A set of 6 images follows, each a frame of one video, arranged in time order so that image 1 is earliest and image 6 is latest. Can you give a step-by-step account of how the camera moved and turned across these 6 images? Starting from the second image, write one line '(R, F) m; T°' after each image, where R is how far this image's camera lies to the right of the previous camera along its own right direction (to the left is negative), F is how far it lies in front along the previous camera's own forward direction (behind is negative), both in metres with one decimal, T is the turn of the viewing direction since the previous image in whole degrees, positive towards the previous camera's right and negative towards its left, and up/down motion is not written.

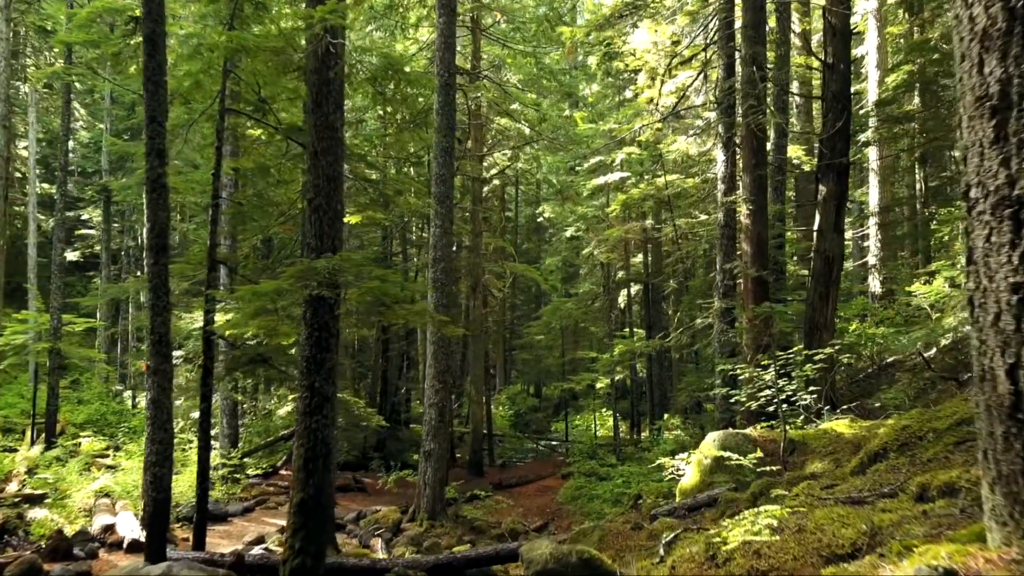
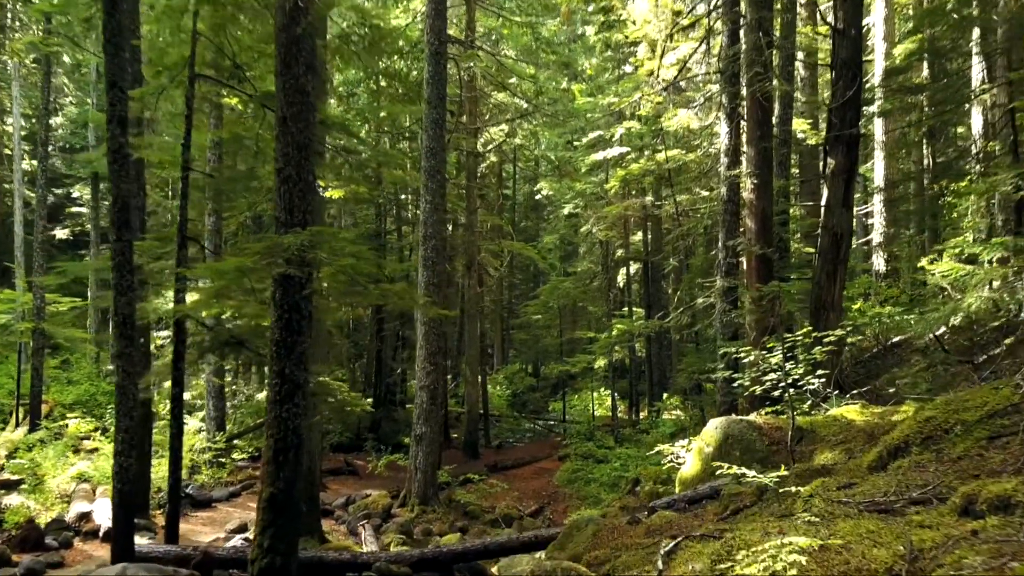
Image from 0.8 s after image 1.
(+0.1, +0.5) m; 0°
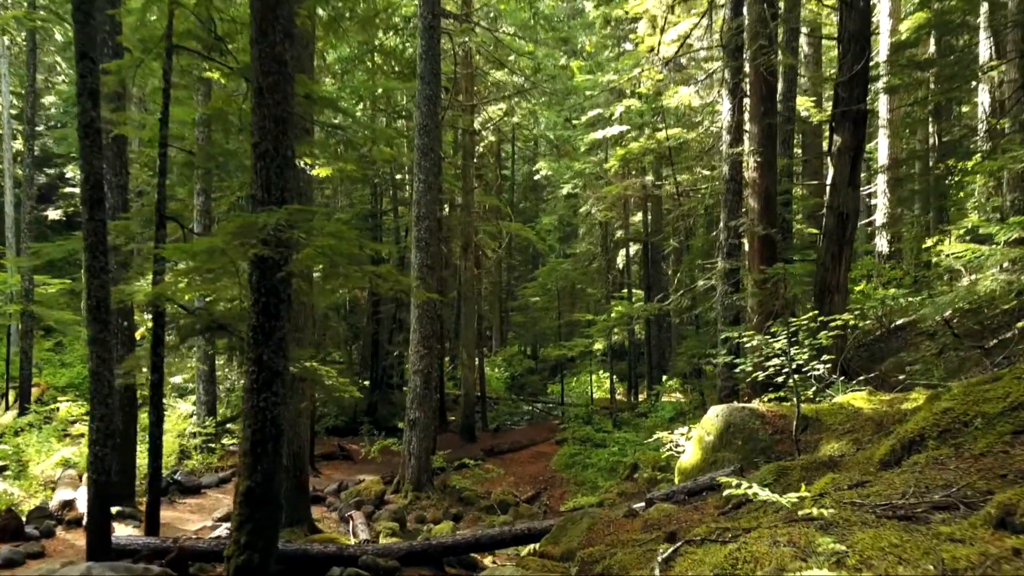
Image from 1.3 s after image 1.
(+0.1, +0.3) m; 0°
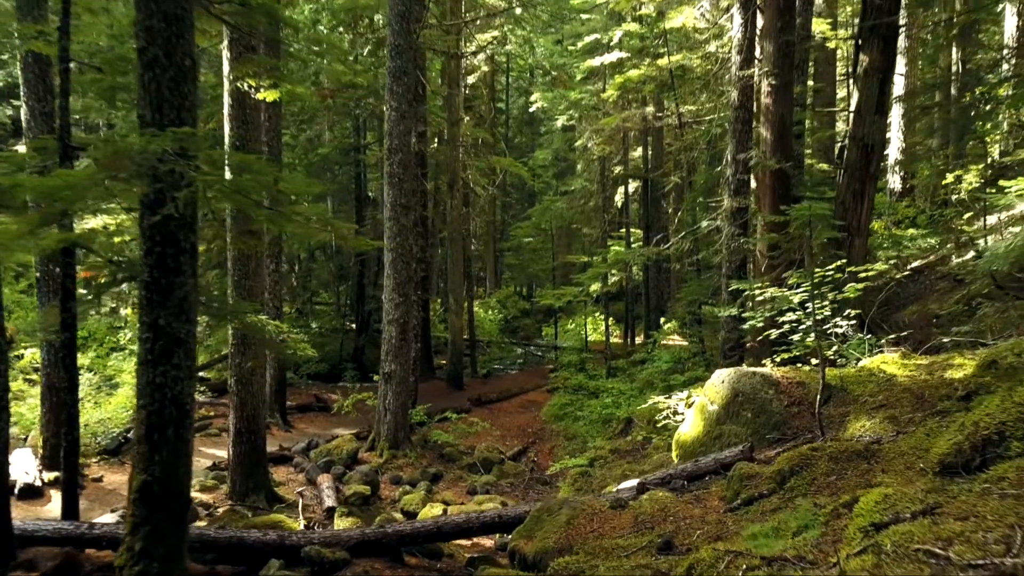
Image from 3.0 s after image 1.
(+0.2, +1.1) m; 0°
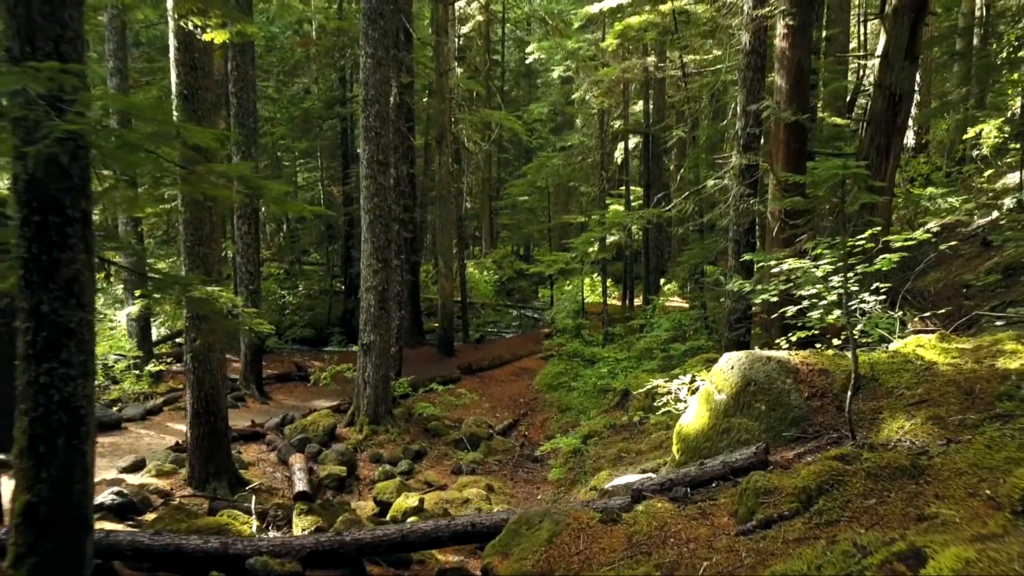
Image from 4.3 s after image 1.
(+0.1, +0.8) m; 0°
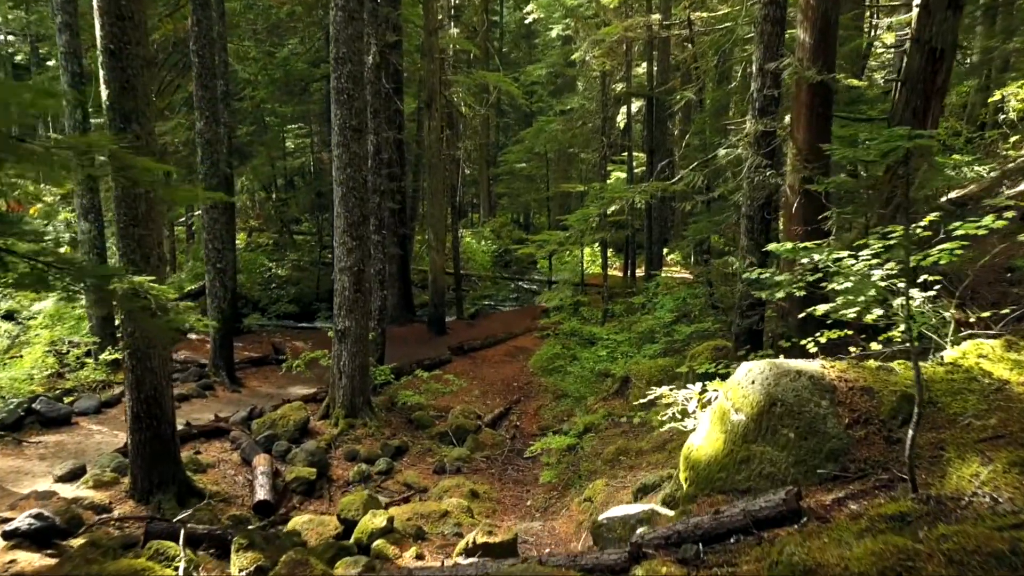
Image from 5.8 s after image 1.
(+0.2, +0.9) m; 0°
